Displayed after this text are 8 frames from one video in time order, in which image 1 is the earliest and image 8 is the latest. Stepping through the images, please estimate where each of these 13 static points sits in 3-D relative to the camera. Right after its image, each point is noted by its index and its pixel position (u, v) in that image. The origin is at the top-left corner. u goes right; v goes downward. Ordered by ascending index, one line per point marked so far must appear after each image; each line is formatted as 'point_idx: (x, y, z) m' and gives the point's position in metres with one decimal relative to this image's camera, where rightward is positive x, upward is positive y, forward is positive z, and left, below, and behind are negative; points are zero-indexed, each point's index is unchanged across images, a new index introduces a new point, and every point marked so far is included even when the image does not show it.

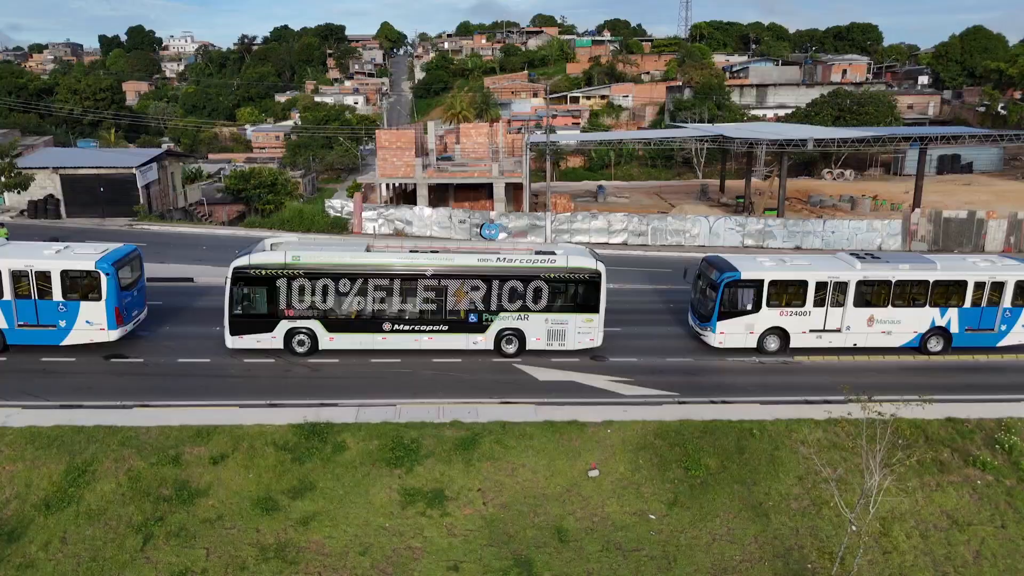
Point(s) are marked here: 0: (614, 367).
0: (+2.8, -2.2, +19.8) m
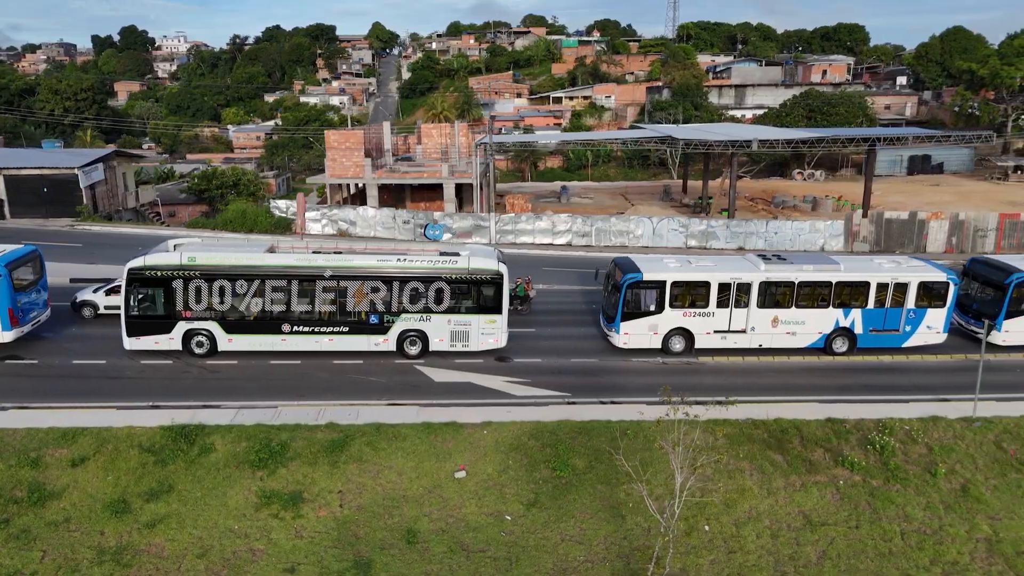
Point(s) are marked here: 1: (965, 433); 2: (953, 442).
0: (+0.1, -2.2, +19.8) m
1: (+10.3, -3.3, +16.1) m
2: (+9.9, -3.4, +15.8) m
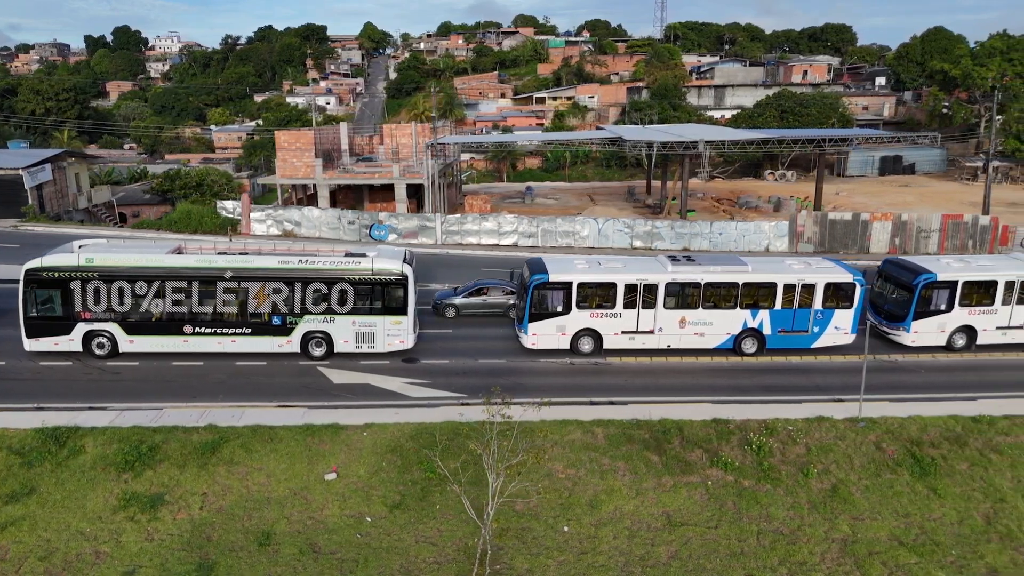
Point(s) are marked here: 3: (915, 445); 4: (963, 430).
0: (-2.6, -2.3, +19.8) m
1: (+7.6, -3.3, +16.2) m
2: (+7.2, -3.4, +15.9) m
3: (+9.0, -3.5, +15.9) m
4: (+10.4, -3.2, +16.4) m
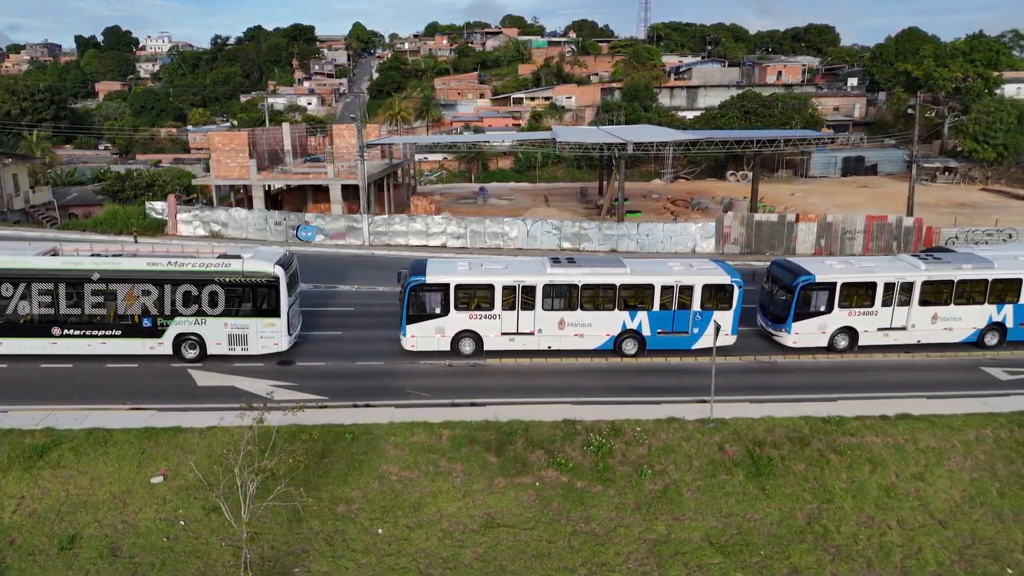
0: (-6.1, -2.3, +19.8) m
1: (+4.2, -3.3, +16.2) m
2: (+3.7, -3.5, +15.9) m
3: (+5.5, -3.5, +16.0) m
4: (+6.9, -3.3, +16.5) m
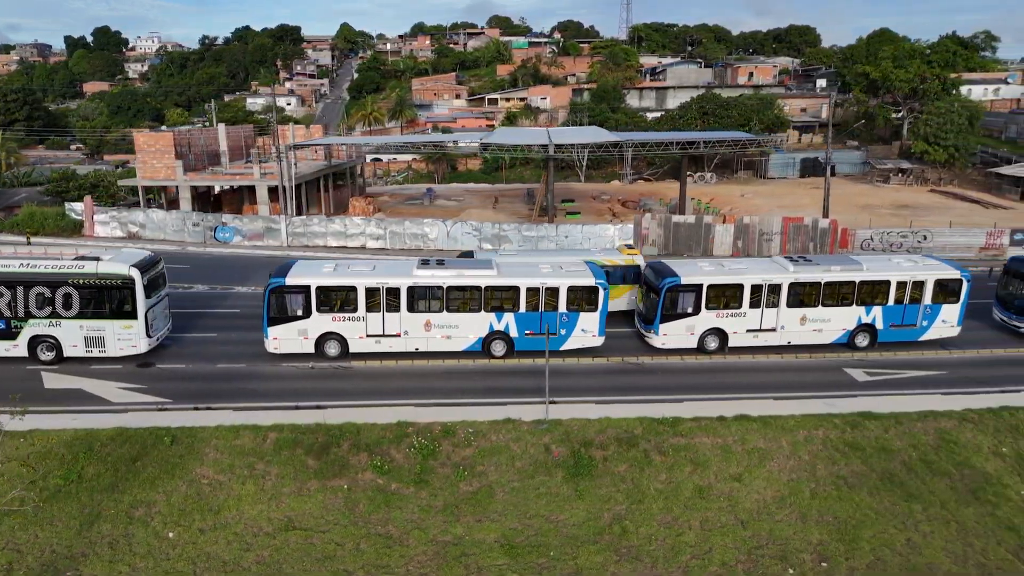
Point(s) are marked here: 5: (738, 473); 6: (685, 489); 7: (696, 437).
0: (-10.0, -2.4, +19.8) m
1: (+0.3, -3.4, +16.3) m
2: (-0.1, -3.5, +16.0) m
3: (+1.6, -3.5, +16.0) m
4: (+3.0, -3.3, +16.5) m
5: (+4.9, -4.0, +15.6) m
6: (+3.7, -4.3, +15.1) m
7: (+4.3, -3.4, +16.5) m
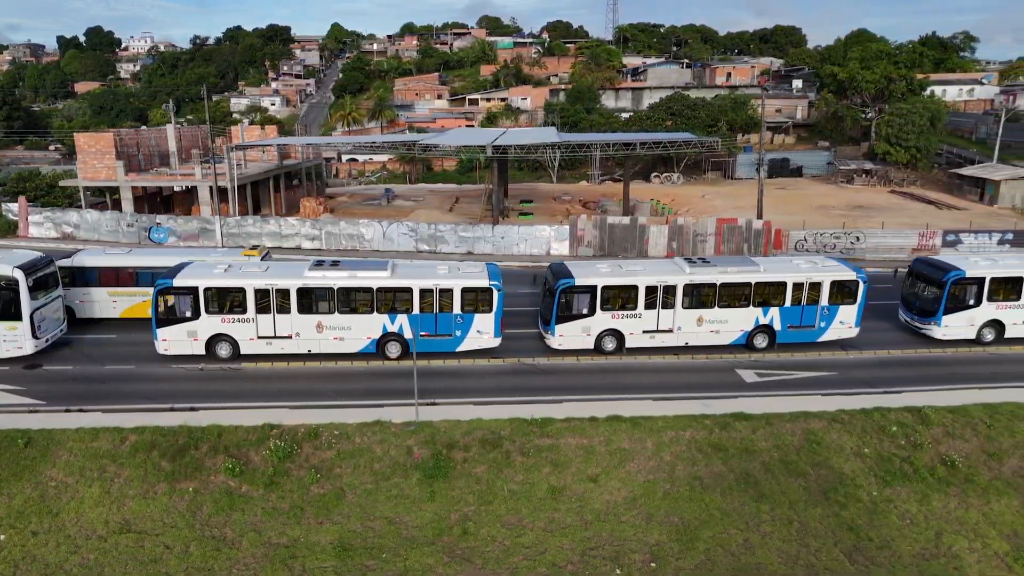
0: (-13.1, -2.4, +19.7) m
1: (-2.8, -3.4, +16.3) m
2: (-3.2, -3.6, +16.0) m
3: (-1.5, -3.6, +16.0) m
4: (-0.1, -3.4, +16.6) m
5: (+1.8, -4.1, +15.6) m
6: (+0.6, -4.3, +15.1) m
7: (+1.2, -3.5, +16.5) m
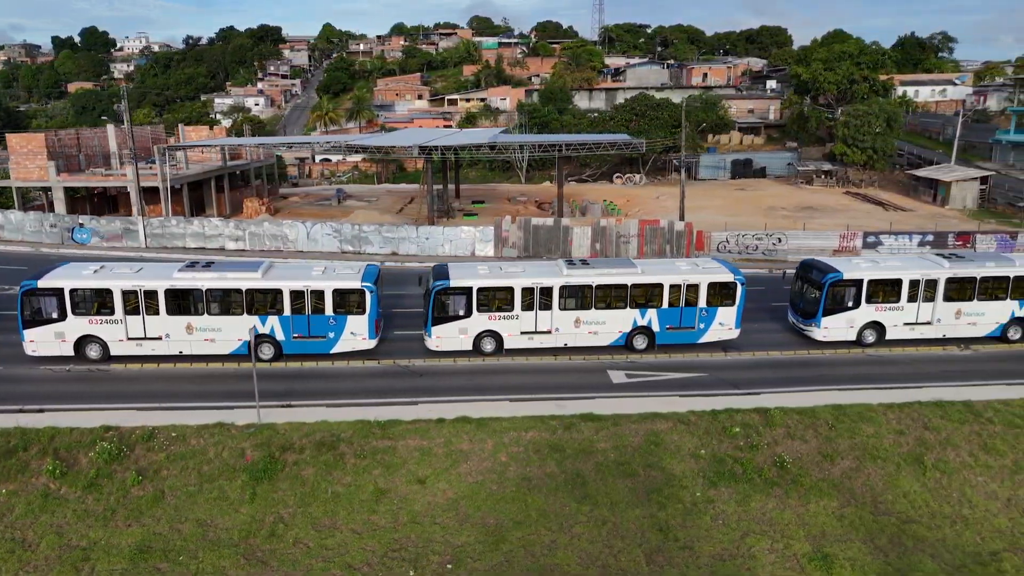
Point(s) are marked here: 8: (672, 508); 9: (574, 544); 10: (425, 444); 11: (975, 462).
0: (-16.9, -2.5, +19.7) m
1: (-6.6, -3.4, +16.3) m
2: (-7.0, -3.6, +16.0) m
3: (-5.2, -3.6, +16.0) m
4: (-3.8, -3.4, +16.6) m
5: (-1.9, -4.1, +15.6) m
6: (-3.2, -4.3, +15.1) m
7: (-2.5, -3.5, +16.5) m
8: (+3.3, -4.6, +14.7) m
9: (+1.2, -4.9, +13.7) m
10: (-2.0, -3.6, +16.4) m
11: (+10.4, -3.9, +15.9) m
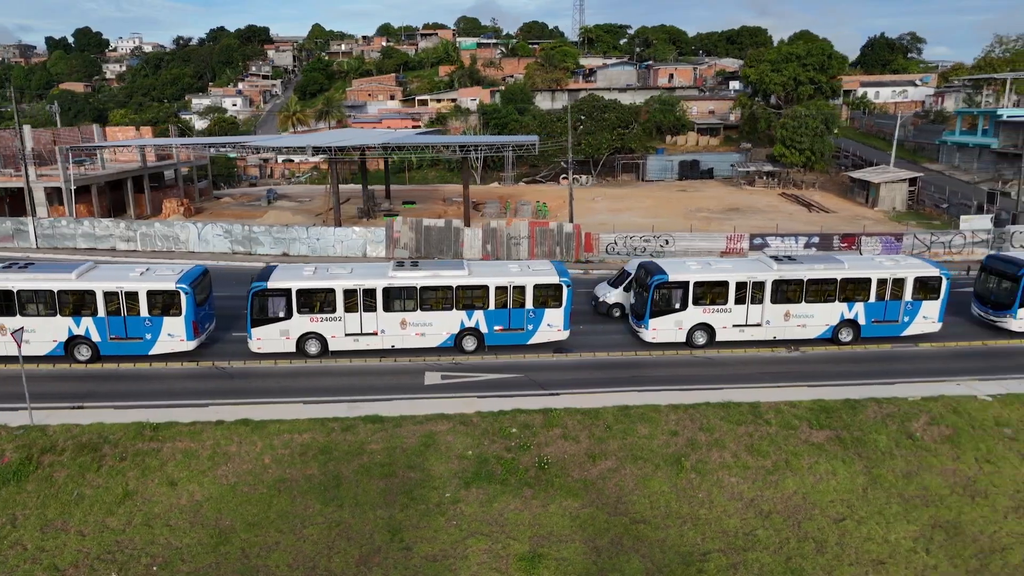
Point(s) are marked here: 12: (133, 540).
0: (-22.2, -2.5, +19.6) m
1: (-11.9, -3.5, +16.3) m
2: (-12.3, -3.6, +16.0) m
3: (-10.5, -3.7, +16.0) m
4: (-9.2, -3.4, +16.6) m
5: (-7.3, -4.1, +15.6) m
6: (-8.5, -4.4, +15.1) m
7: (-7.9, -3.6, +16.5) m
8: (-2.0, -4.6, +14.8) m
9: (-4.1, -5.0, +13.8) m
10: (-7.4, -3.7, +16.4) m
11: (+5.0, -3.9, +16.0) m
12: (-7.3, -4.9, +13.8) m
